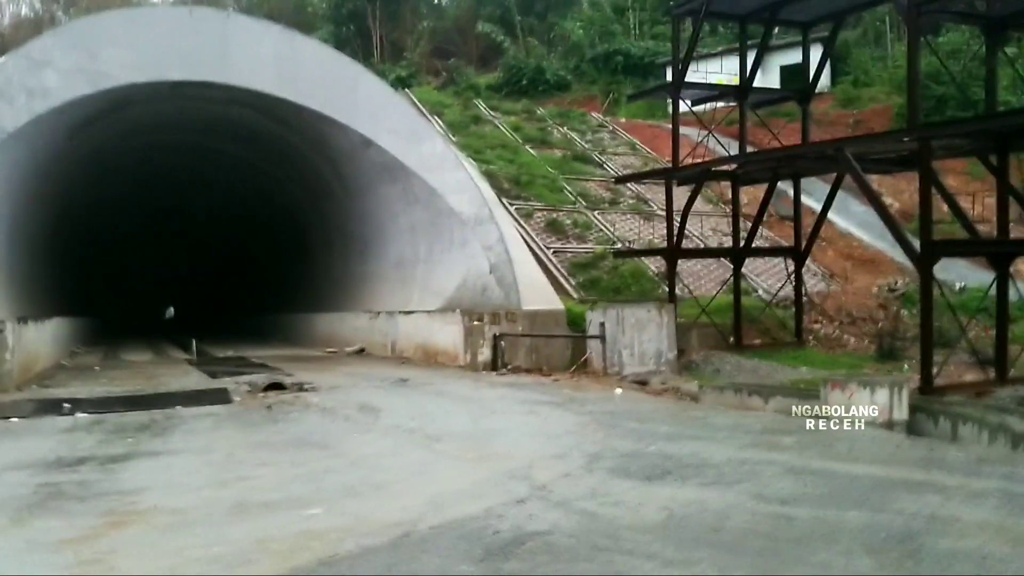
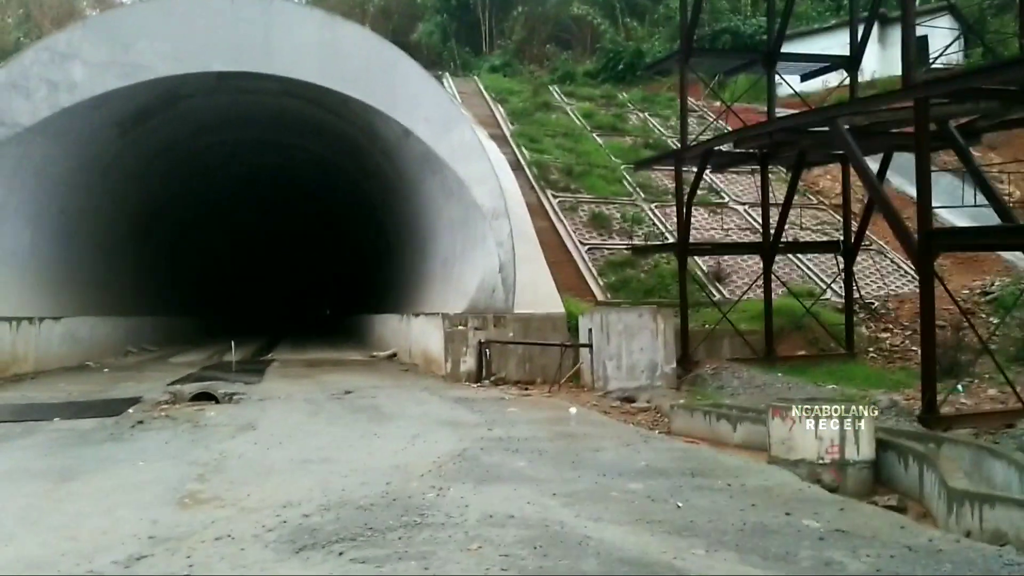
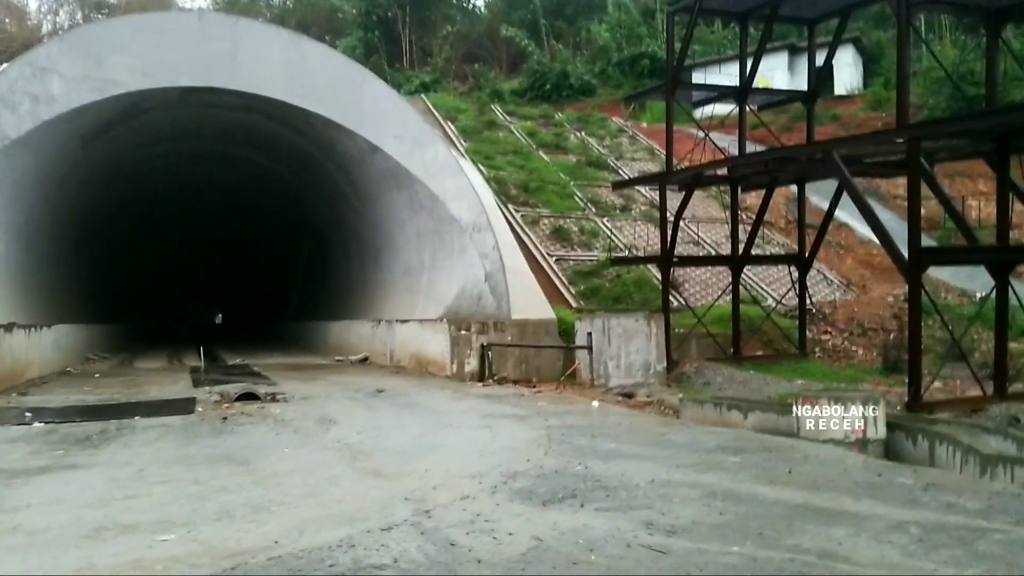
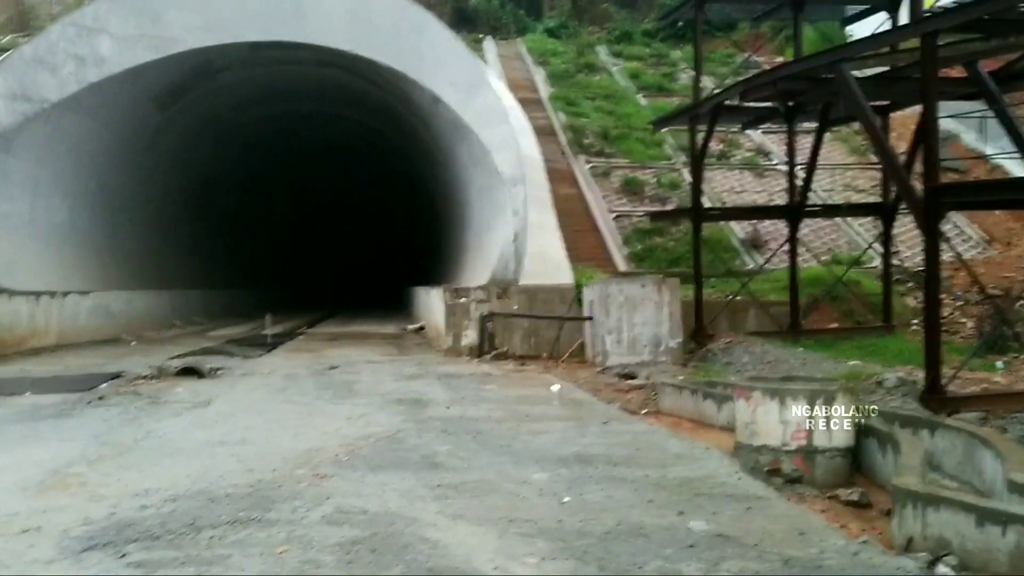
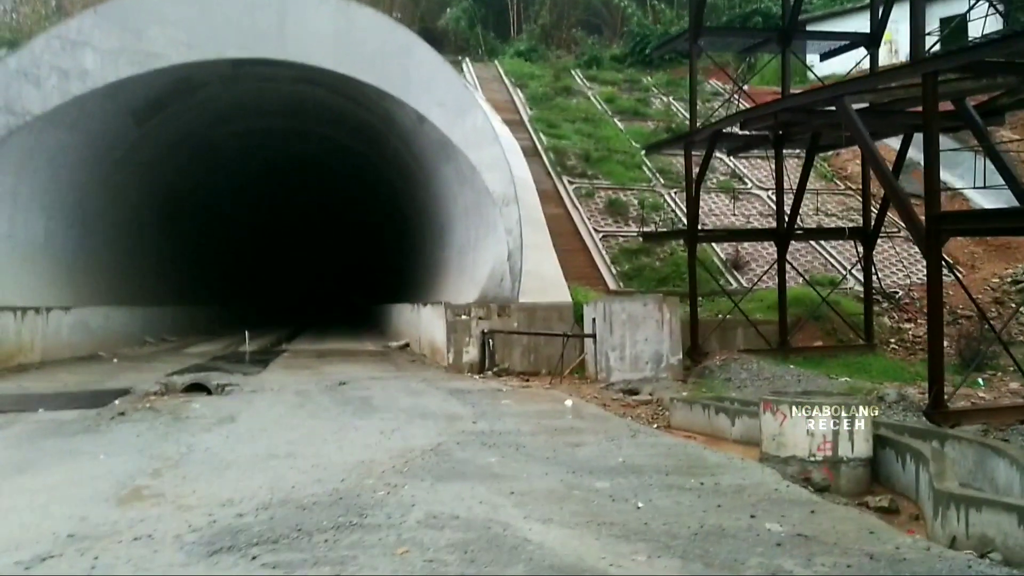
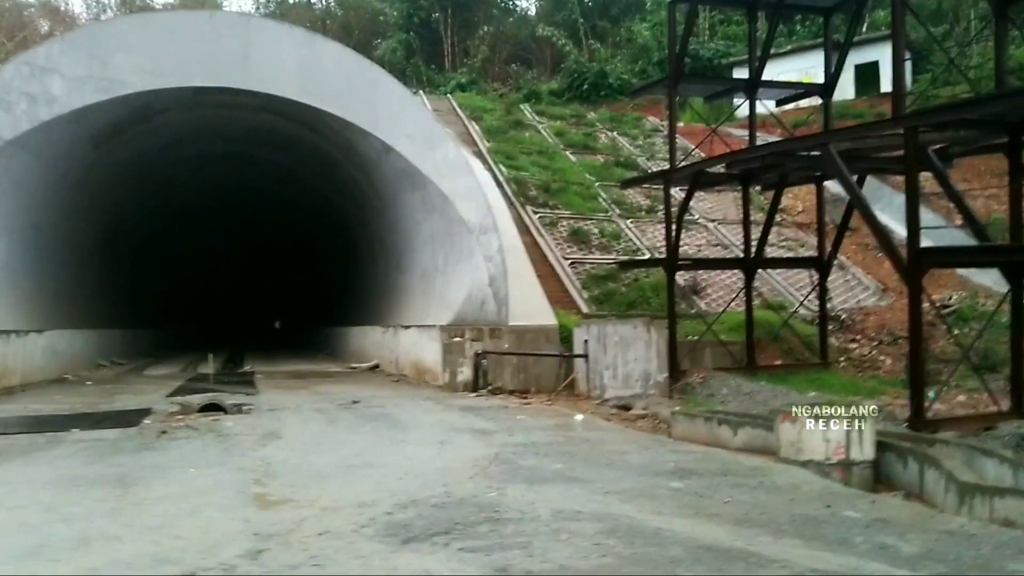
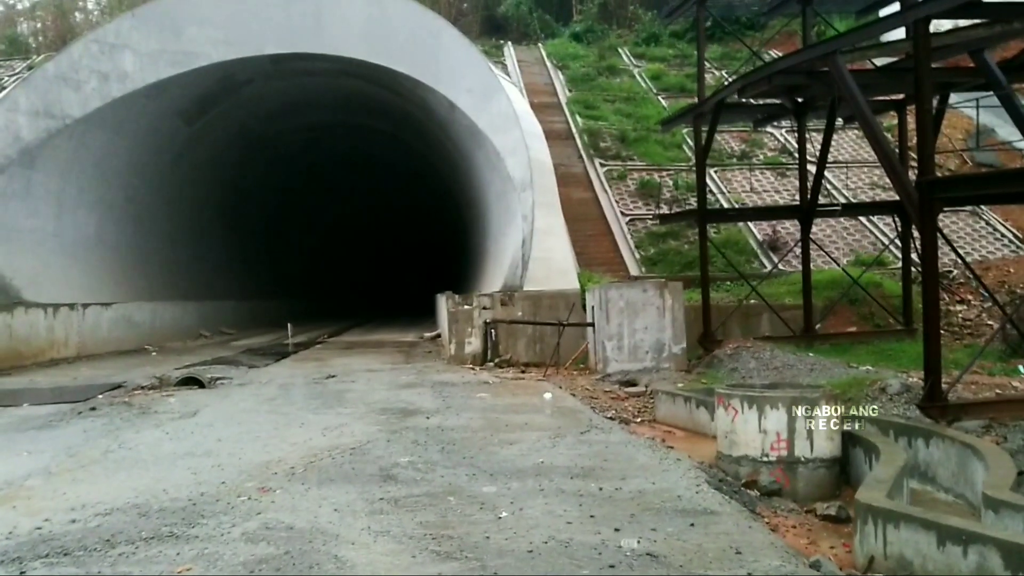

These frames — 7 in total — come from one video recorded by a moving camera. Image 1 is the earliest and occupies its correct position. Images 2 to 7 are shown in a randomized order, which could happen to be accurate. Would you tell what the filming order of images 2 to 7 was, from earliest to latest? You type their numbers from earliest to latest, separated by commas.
3, 6, 2, 5, 4, 7
